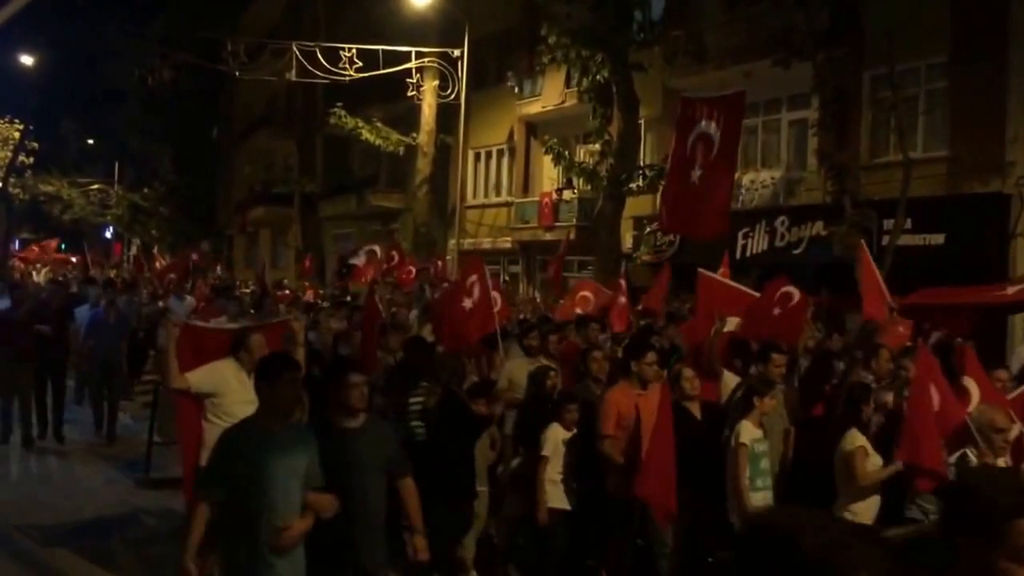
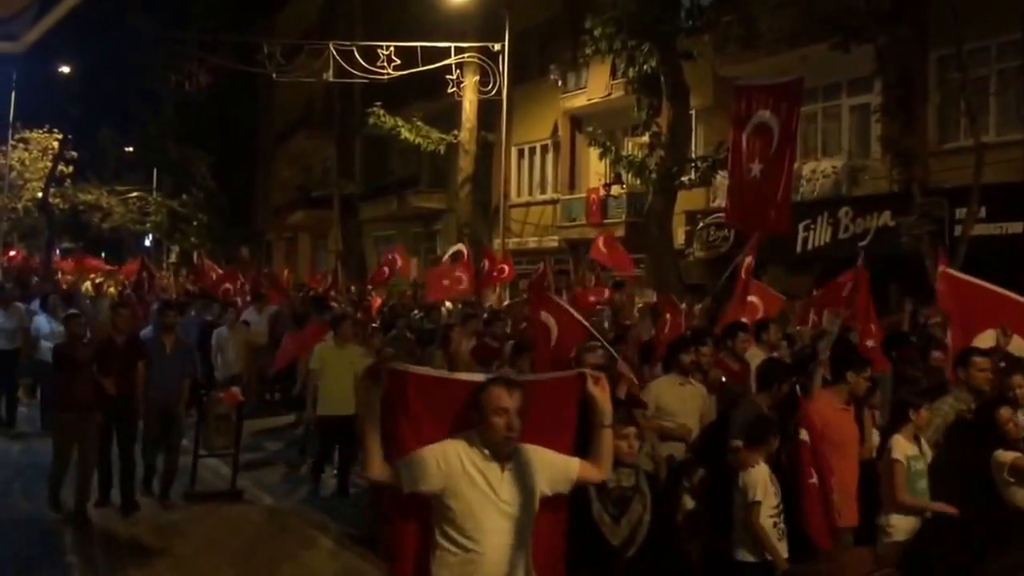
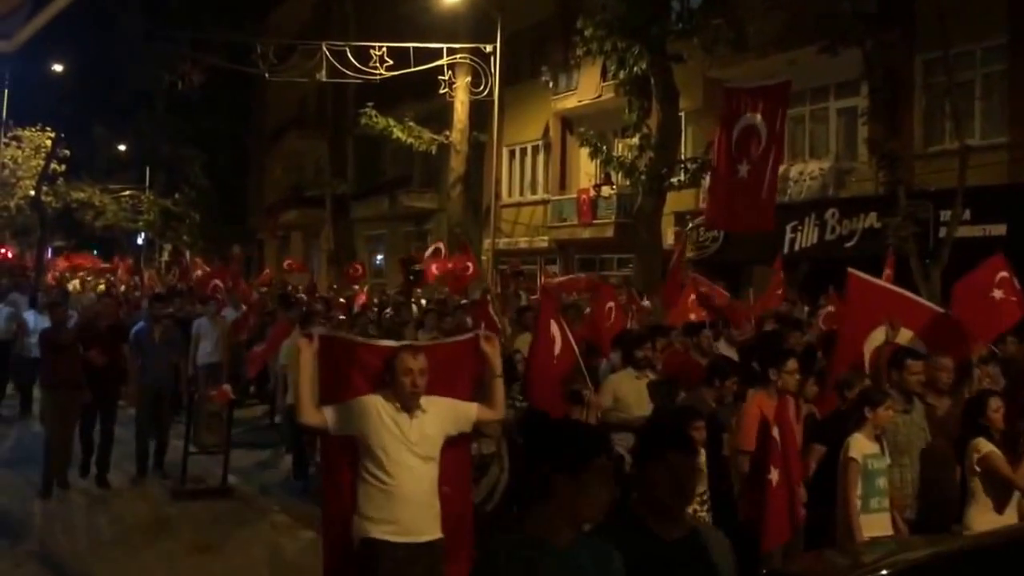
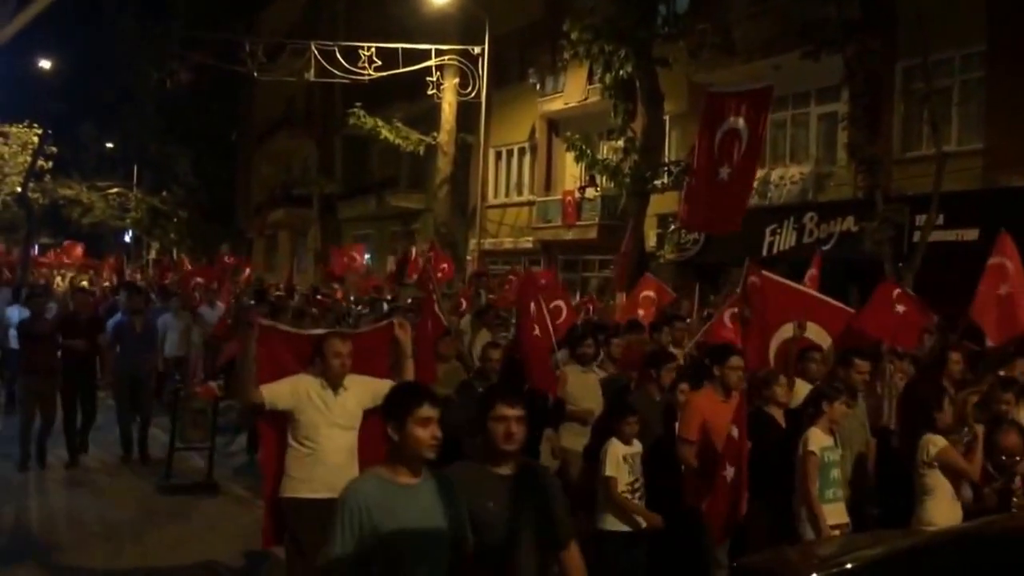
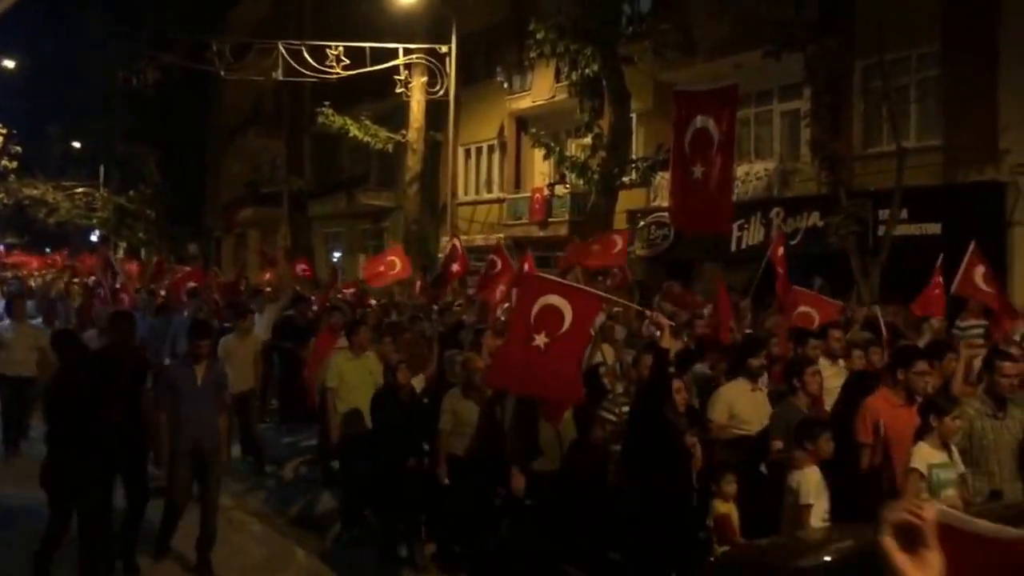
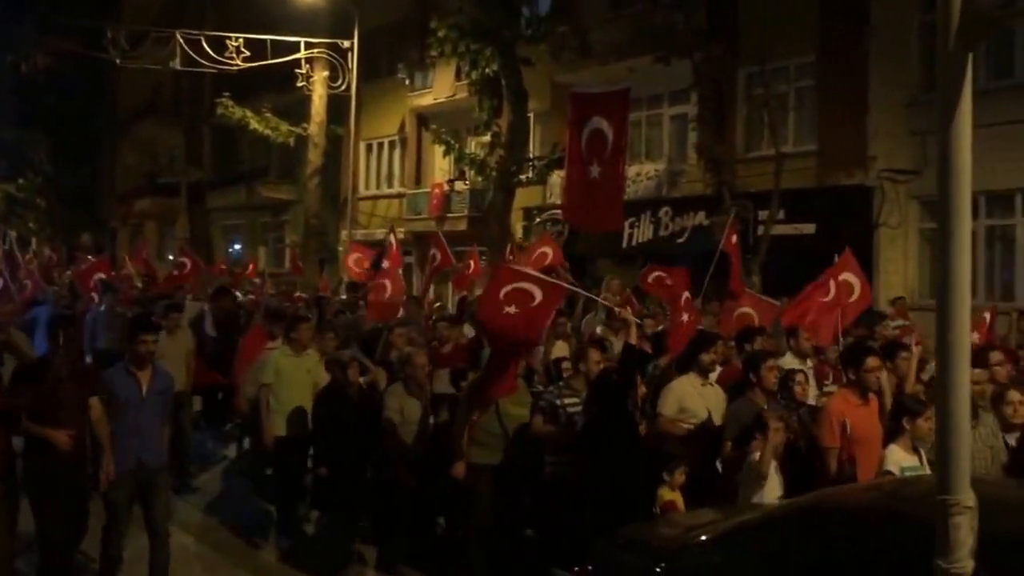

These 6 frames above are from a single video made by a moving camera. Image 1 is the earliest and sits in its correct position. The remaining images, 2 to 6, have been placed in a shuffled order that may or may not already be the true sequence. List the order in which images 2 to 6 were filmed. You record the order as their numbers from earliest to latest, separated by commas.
4, 3, 2, 5, 6
